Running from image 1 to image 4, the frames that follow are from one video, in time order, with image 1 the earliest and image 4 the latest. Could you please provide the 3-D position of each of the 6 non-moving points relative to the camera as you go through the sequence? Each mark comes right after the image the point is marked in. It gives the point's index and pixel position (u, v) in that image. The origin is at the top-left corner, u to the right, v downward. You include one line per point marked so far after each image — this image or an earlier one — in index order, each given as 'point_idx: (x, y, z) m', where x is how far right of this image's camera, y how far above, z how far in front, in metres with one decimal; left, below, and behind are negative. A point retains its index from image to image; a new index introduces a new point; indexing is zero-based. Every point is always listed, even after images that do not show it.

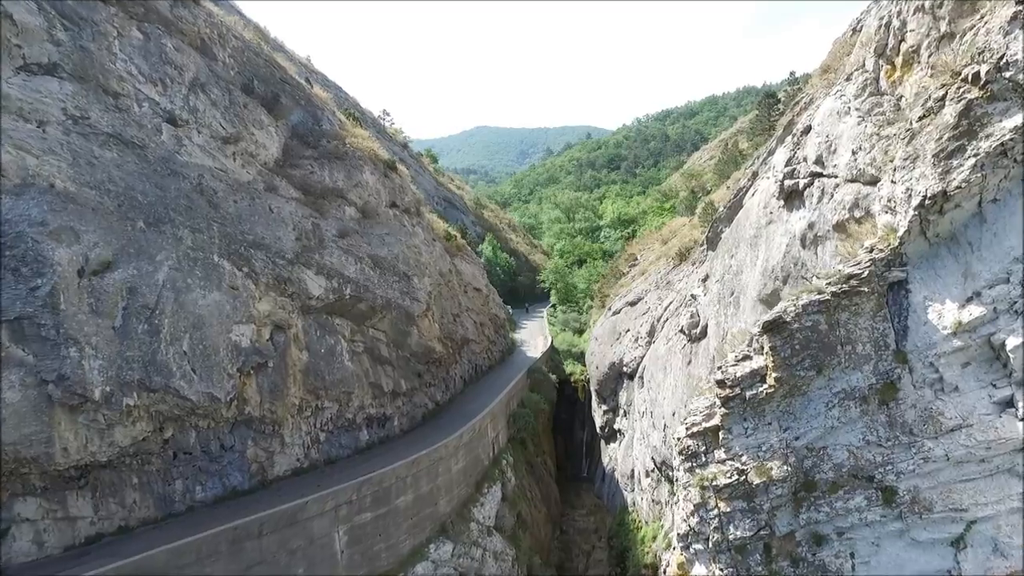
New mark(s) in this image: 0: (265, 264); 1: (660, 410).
0: (-6.6, +0.7, +15.7) m
1: (+4.6, -3.8, +18.3) m
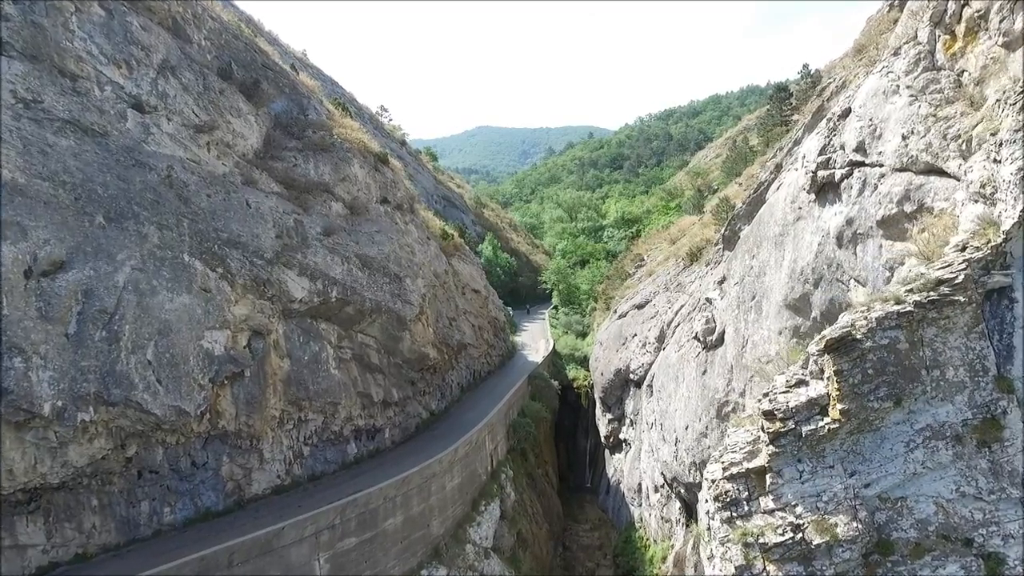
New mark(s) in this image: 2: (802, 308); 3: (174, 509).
0: (-6.6, +0.6, +14.4) m
1: (+4.6, -3.9, +17.0) m
2: (+5.7, -0.4, +11.7) m
3: (-7.6, -5.0, +13.3) m
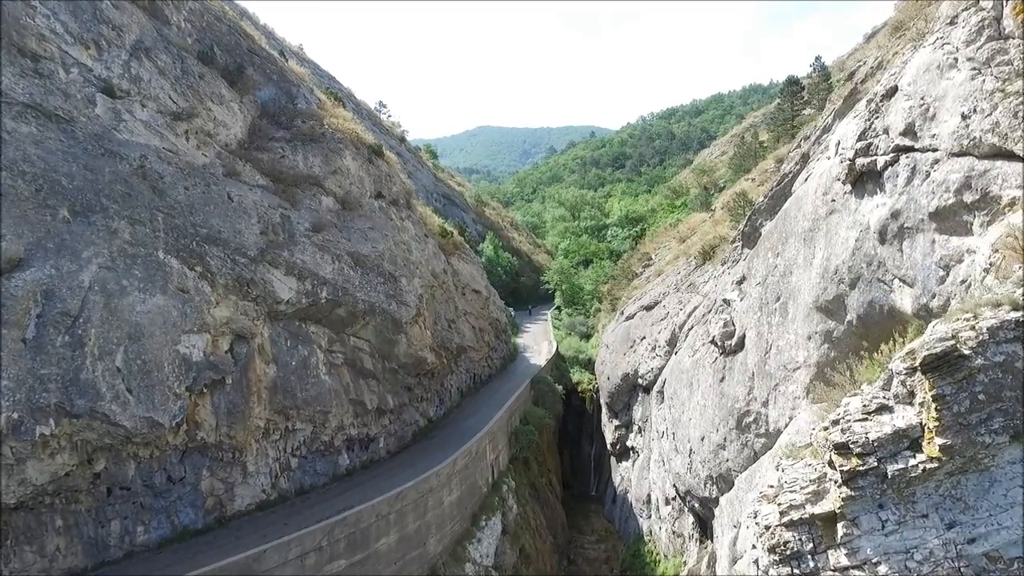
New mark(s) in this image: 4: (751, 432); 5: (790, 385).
0: (-6.5, +0.6, +13.3) m
1: (+4.6, -3.9, +15.9) m
2: (+5.8, -0.4, +10.6) m
3: (-7.6, -5.0, +12.2) m
4: (+5.3, -3.2, +13.0) m
5: (+5.6, -2.0, +11.9) m
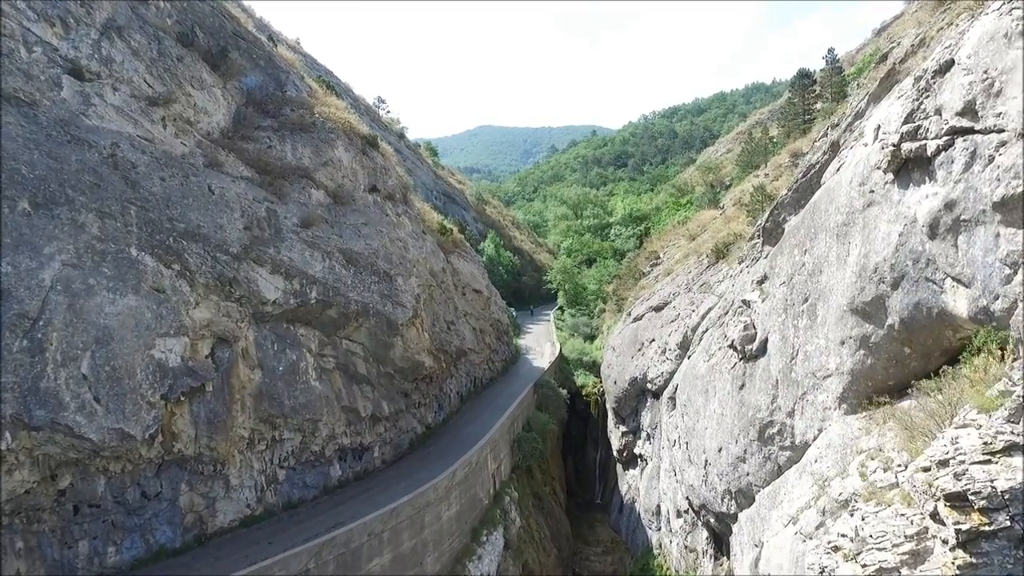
0: (-6.5, +0.6, +12.3) m
1: (+4.7, -3.9, +14.8) m
2: (+5.9, -0.4, +9.6) m
3: (-7.5, -5.0, +11.2) m
4: (+5.4, -3.2, +12.0) m
5: (+5.7, -2.0, +10.9) m
